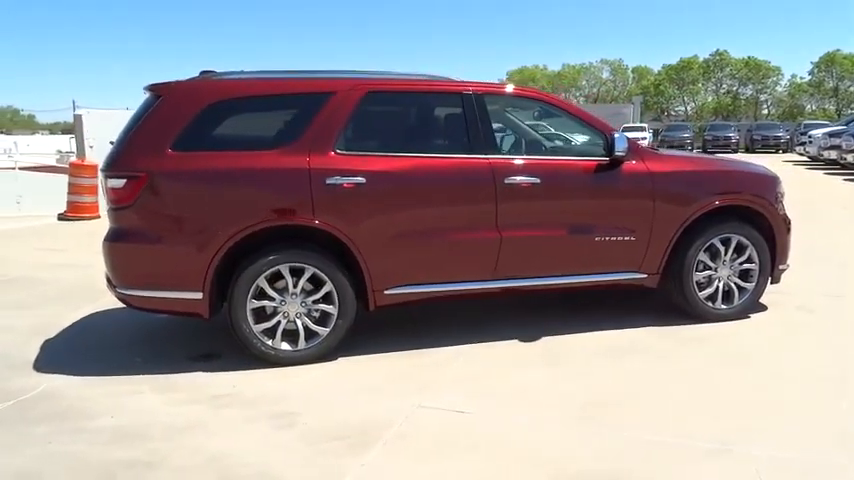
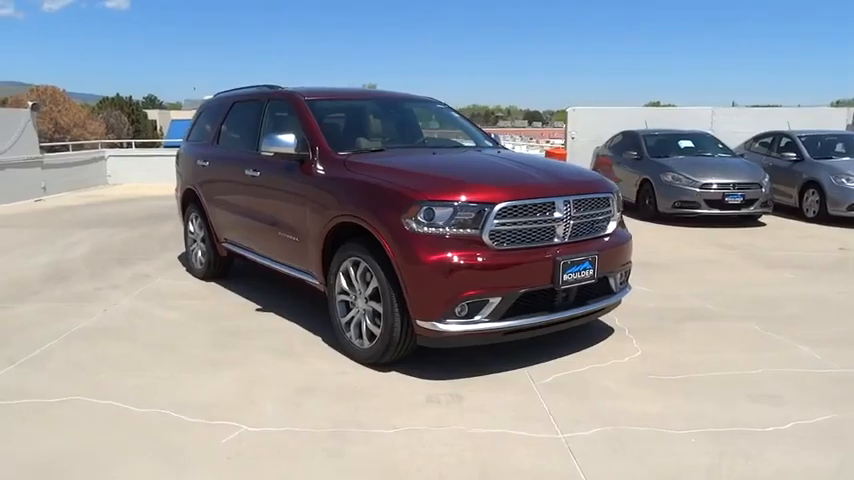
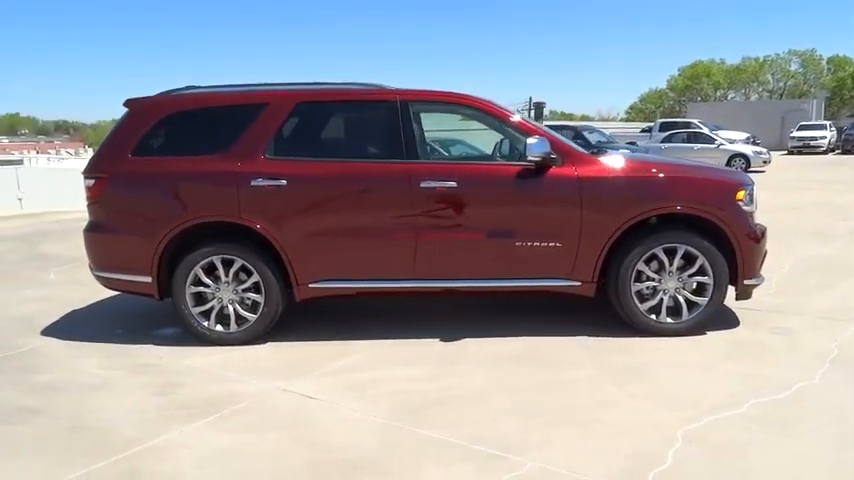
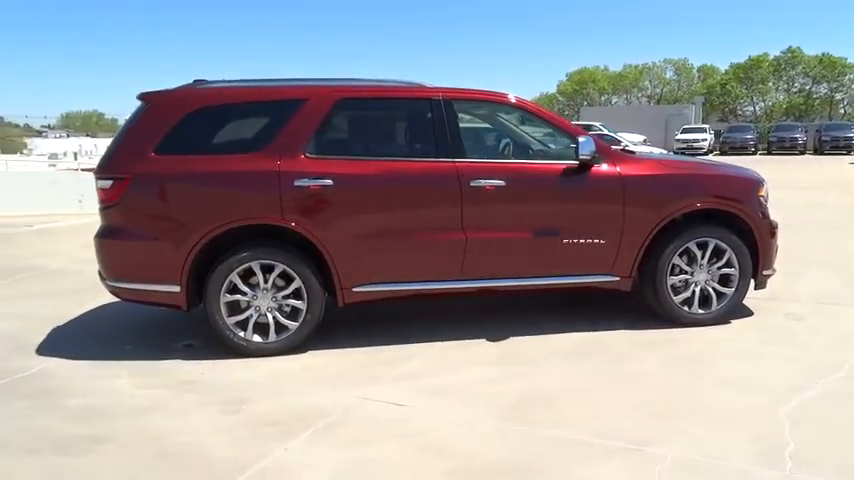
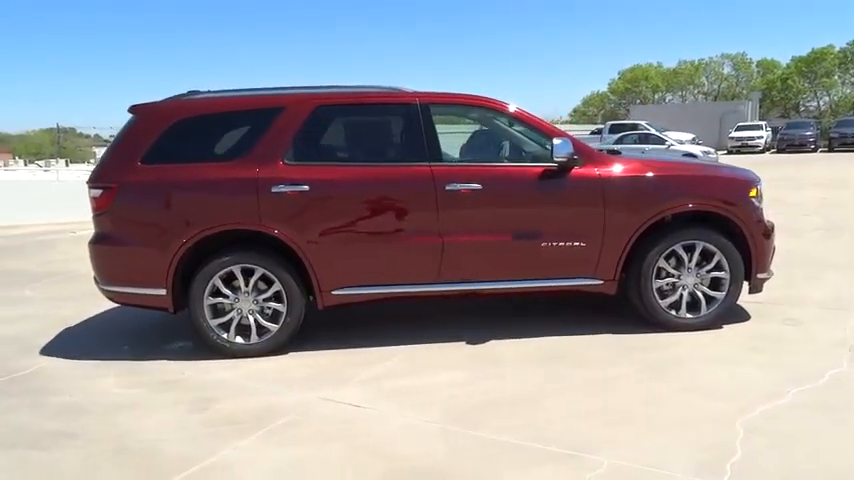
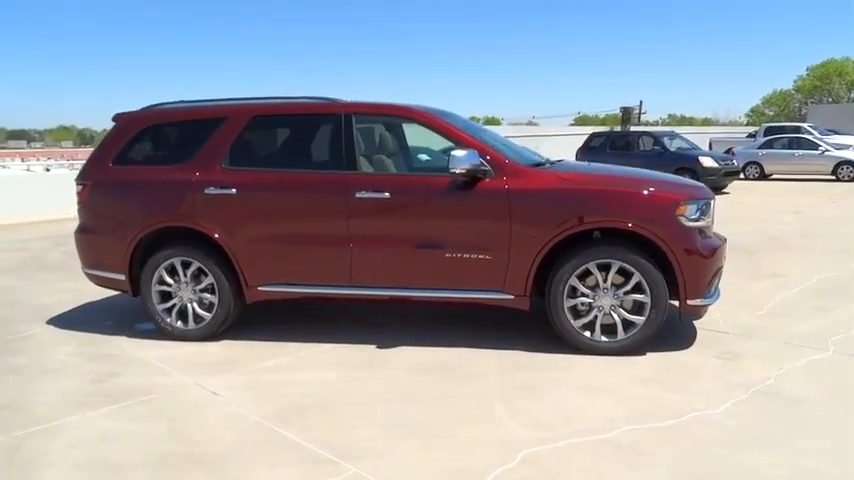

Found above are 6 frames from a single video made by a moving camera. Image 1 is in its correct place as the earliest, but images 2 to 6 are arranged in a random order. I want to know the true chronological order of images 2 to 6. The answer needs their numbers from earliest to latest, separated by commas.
4, 5, 3, 6, 2
